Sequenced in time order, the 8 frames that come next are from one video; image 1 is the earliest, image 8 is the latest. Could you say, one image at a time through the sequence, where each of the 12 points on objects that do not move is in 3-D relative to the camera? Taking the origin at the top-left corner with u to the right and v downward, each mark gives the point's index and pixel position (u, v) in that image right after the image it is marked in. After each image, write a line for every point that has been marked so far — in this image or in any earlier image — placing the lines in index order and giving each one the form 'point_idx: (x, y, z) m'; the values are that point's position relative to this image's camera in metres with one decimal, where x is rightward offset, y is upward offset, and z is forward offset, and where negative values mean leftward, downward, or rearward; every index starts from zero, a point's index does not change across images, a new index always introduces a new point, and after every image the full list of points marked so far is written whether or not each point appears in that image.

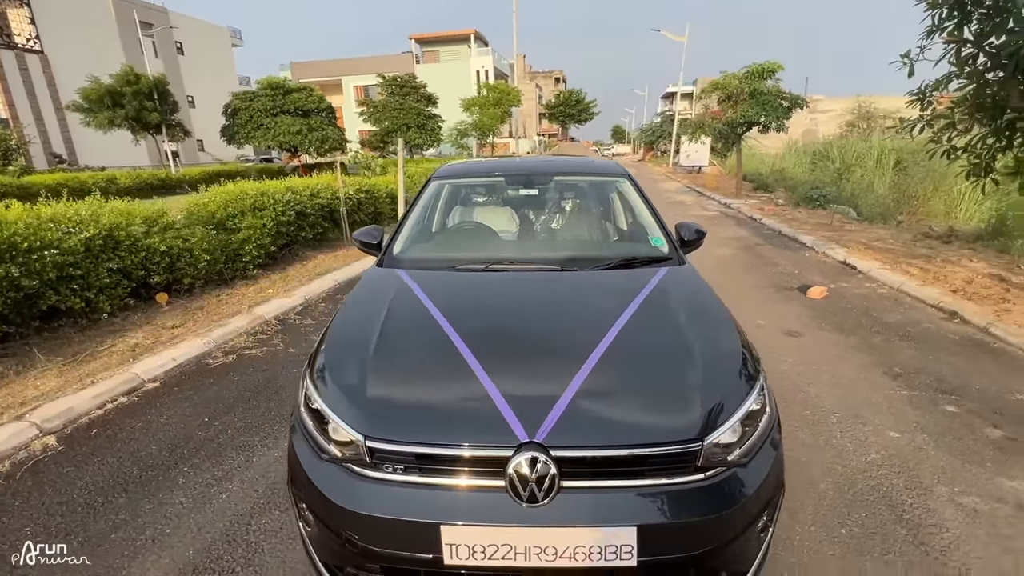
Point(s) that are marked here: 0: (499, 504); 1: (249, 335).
0: (0.0, -0.7, +1.4) m
1: (-2.6, -0.5, +4.7) m
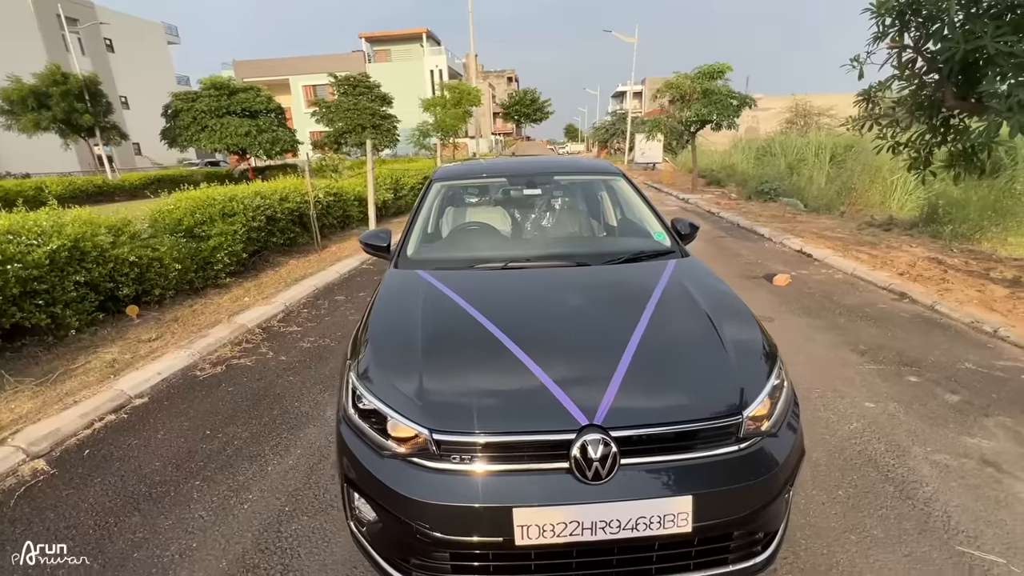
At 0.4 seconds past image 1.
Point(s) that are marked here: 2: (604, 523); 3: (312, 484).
0: (+0.2, -0.7, +1.6) m
1: (-2.7, -0.6, +4.6) m
2: (+0.3, -0.8, +1.5) m
3: (-1.1, -1.1, +2.7) m
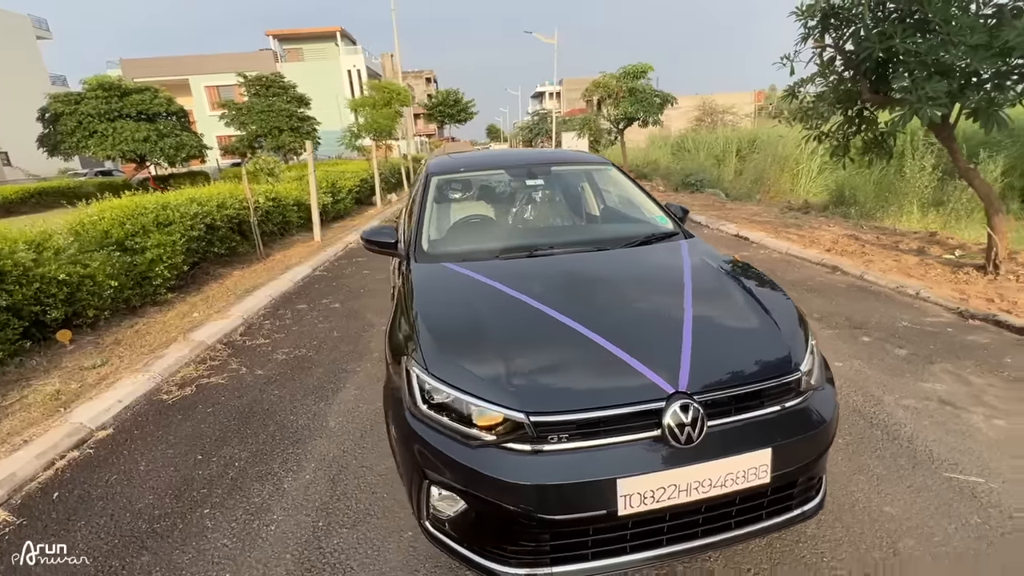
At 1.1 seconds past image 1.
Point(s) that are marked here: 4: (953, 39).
0: (+0.5, -0.6, +1.6) m
1: (-2.8, -0.7, +4.2) m
2: (+0.7, -0.7, +1.6) m
3: (-0.9, -1.1, +2.5) m
4: (+4.4, +2.5, +4.7) m
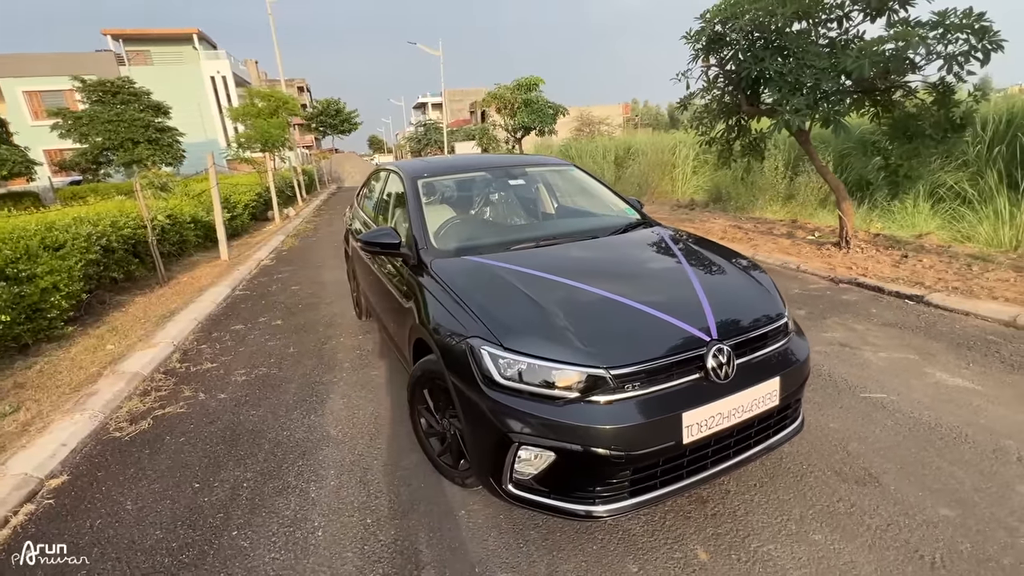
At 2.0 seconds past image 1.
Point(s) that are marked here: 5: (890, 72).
0: (+0.8, -0.4, +2.0) m
1: (-2.9, -0.9, +3.8) m
2: (+1.0, -0.5, +2.0) m
3: (-0.7, -1.1, +2.6) m
4: (+3.7, +2.8, +5.9) m
5: (+4.6, +2.6, +5.7) m
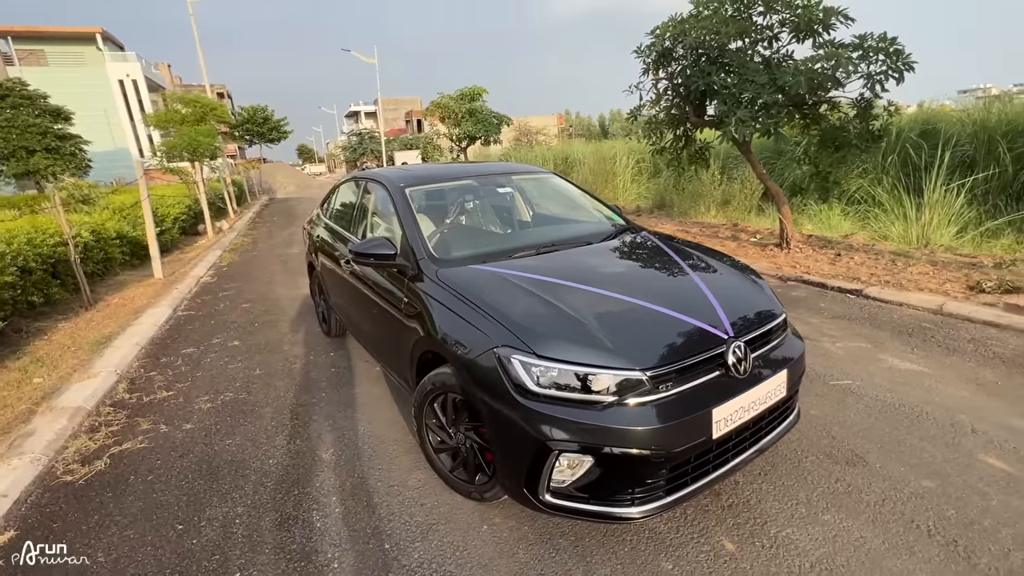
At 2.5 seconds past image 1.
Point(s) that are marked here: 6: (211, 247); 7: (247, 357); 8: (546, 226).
0: (+1.0, -0.4, +2.1) m
1: (-3.0, -1.0, +3.4) m
2: (+1.1, -0.5, +2.1) m
3: (-0.6, -1.2, +2.4) m
4: (+3.2, +2.8, +6.4) m
5: (+4.1, +2.7, +6.3) m
6: (-7.1, +1.0, +11.1) m
7: (-2.6, -0.7, +4.7) m
8: (+0.3, +0.5, +3.6) m
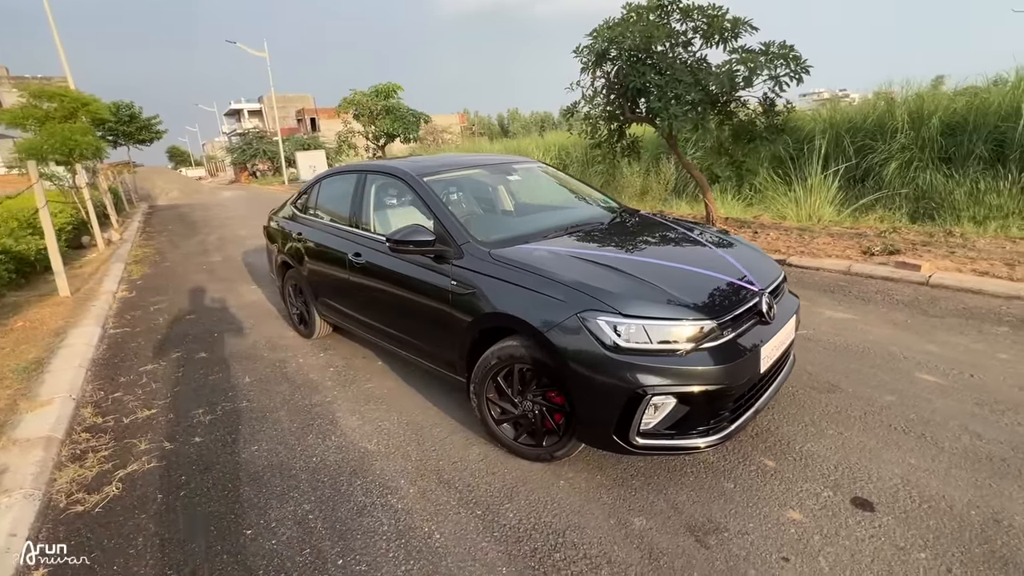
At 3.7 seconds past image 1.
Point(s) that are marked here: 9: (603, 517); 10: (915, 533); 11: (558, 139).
0: (+1.3, -0.2, +2.5) m
1: (-2.7, -1.1, +3.0) m
2: (+1.5, -0.3, +2.6) m
3: (-0.2, -1.1, +2.5) m
4: (+2.5, +3.2, +7.1) m
5: (+3.4, +3.1, +7.2) m
6: (-8.4, +0.6, +9.7) m
7: (-2.6, -0.7, +4.3) m
8: (+0.3, +0.6, +3.8) m
9: (+0.4, -1.1, +2.3) m
10: (+1.8, -1.1, +2.1) m
11: (+1.4, +4.8, +14.9) m
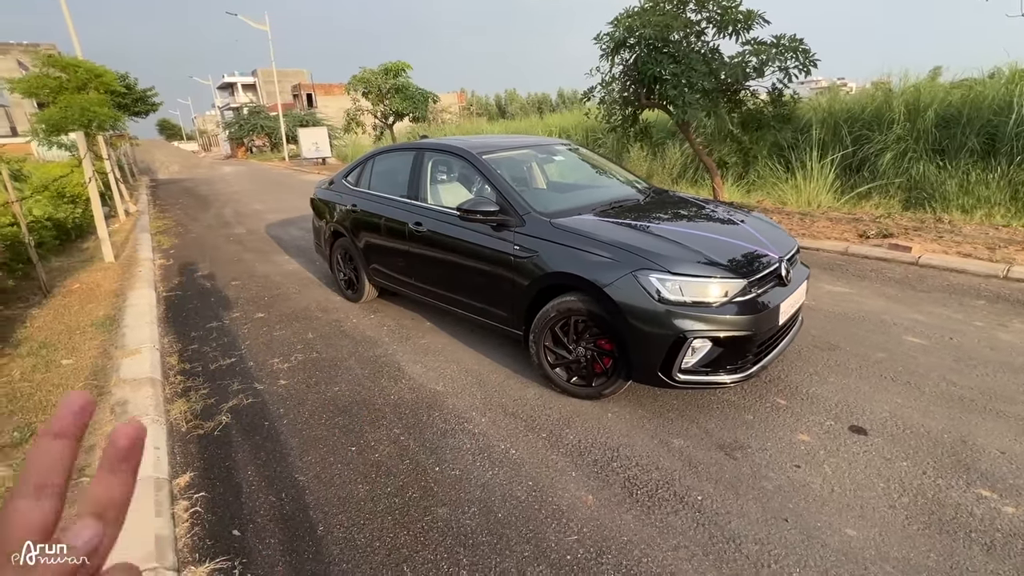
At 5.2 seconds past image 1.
0: (+1.7, 0.0, +3.0) m
1: (-2.4, -0.8, +3.5) m
2: (+1.8, -0.1, +3.1) m
3: (+0.1, -0.8, +3.0) m
4: (+2.8, +3.5, +7.5) m
5: (+3.8, +3.4, +7.6) m
6: (-8.1, +1.2, +10.0) m
7: (-2.3, -0.4, +4.8) m
8: (+0.7, +0.9, +4.3) m
9: (+0.8, -0.9, +2.8) m
10: (+2.1, -0.9, +2.6) m
11: (+1.7, +5.4, +15.2) m
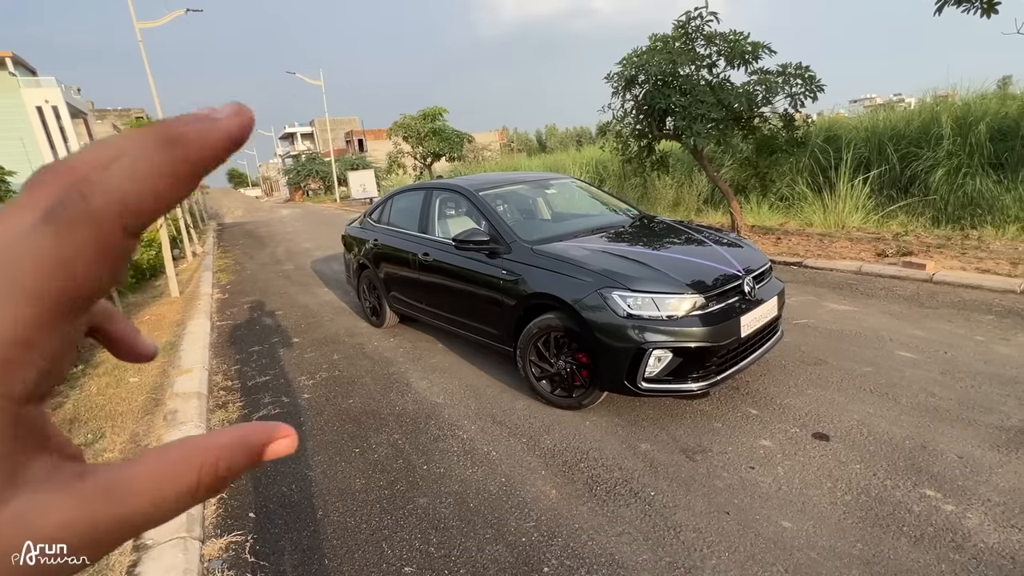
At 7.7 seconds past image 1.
0: (+1.6, -0.1, +3.2) m
1: (-2.4, -1.0, +4.0) m
2: (+1.7, -0.2, +3.3) m
3: (0.0, -1.0, +3.3) m
4: (+3.1, +3.1, +7.8) m
5: (+4.0, +3.0, +7.8) m
6: (-7.5, +0.5, +11.2) m
7: (-2.2, -0.7, +5.3) m
8: (+0.7, +0.7, +4.6) m
9: (+0.7, -1.0, +3.0) m
10: (+2.0, -1.0, +2.7) m
11: (+2.7, +4.5, +15.7) m
